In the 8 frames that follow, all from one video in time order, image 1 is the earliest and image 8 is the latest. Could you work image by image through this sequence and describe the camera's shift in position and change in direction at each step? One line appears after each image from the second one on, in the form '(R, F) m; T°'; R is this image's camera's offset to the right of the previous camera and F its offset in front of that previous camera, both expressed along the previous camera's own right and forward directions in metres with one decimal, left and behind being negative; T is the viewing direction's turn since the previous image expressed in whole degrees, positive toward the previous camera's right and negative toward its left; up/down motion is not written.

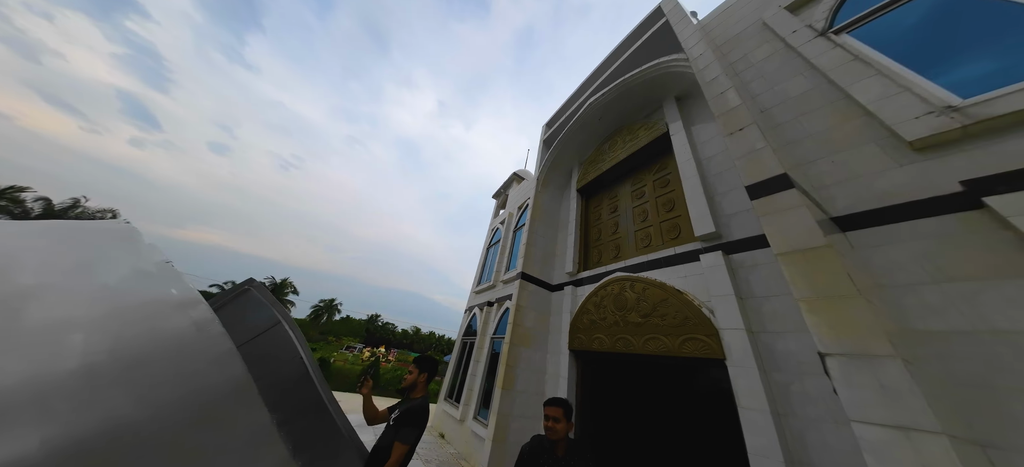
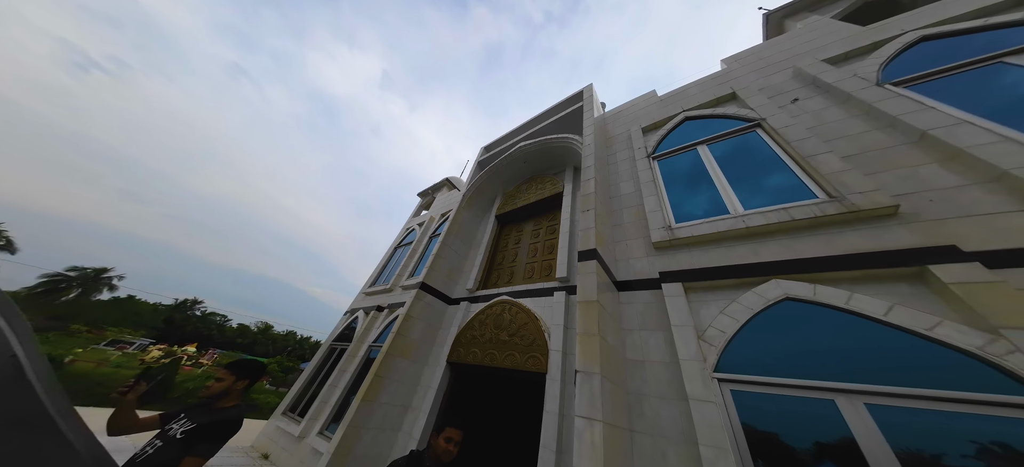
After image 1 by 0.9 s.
(+0.8, -0.7) m; +17°
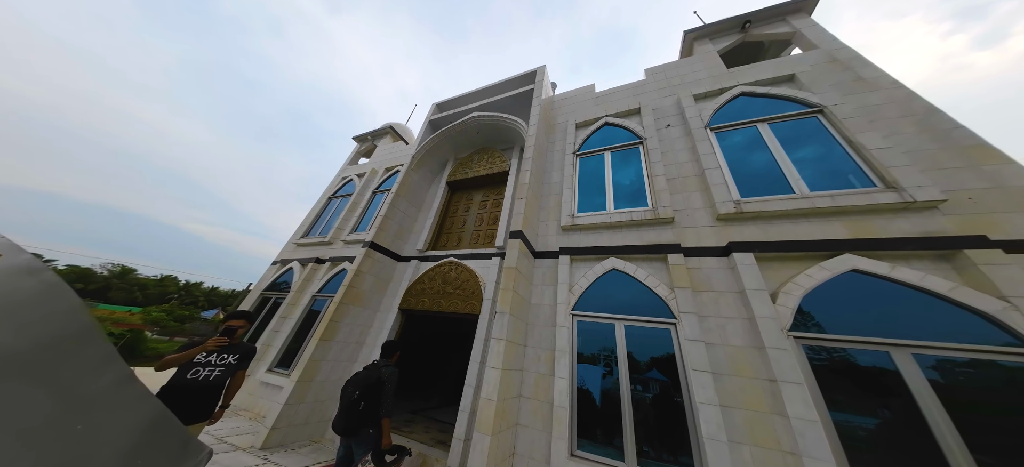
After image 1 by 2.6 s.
(+0.2, -1.2) m; +11°
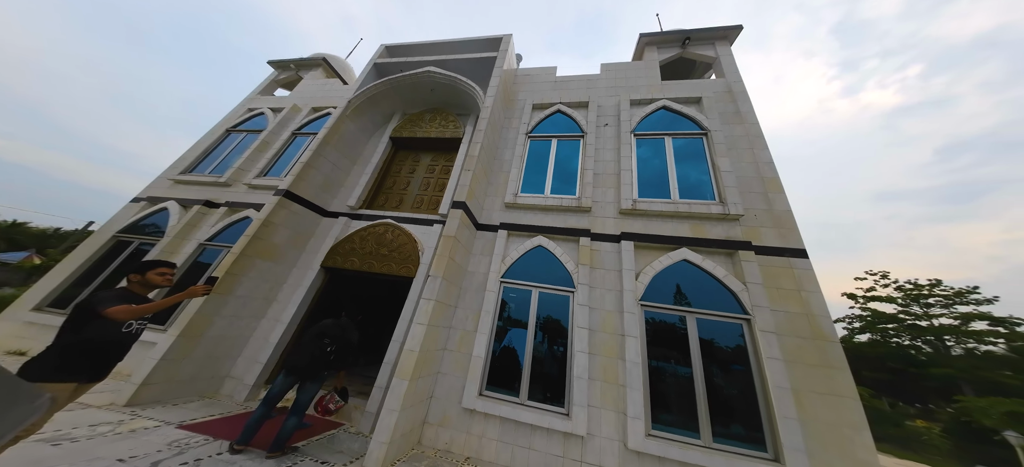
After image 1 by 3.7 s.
(+0.1, -0.4) m; +13°
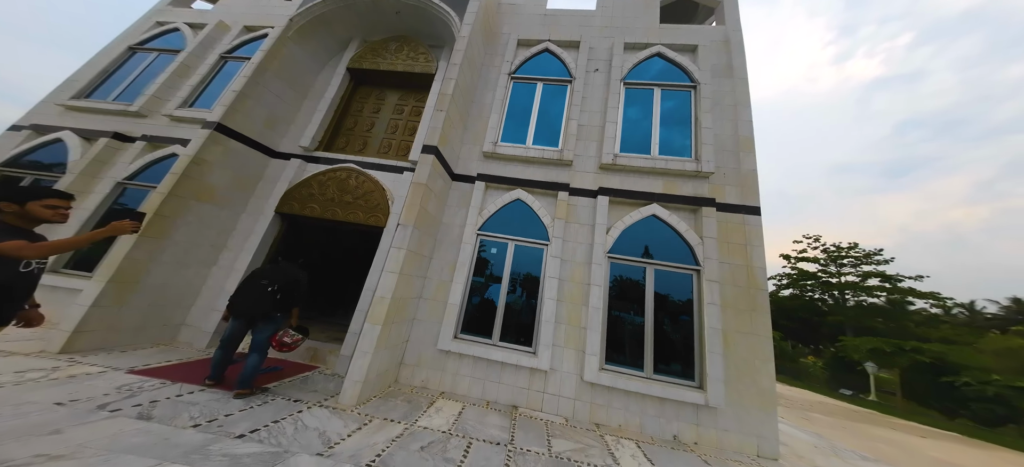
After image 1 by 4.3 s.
(0.0, +0.1) m; +6°
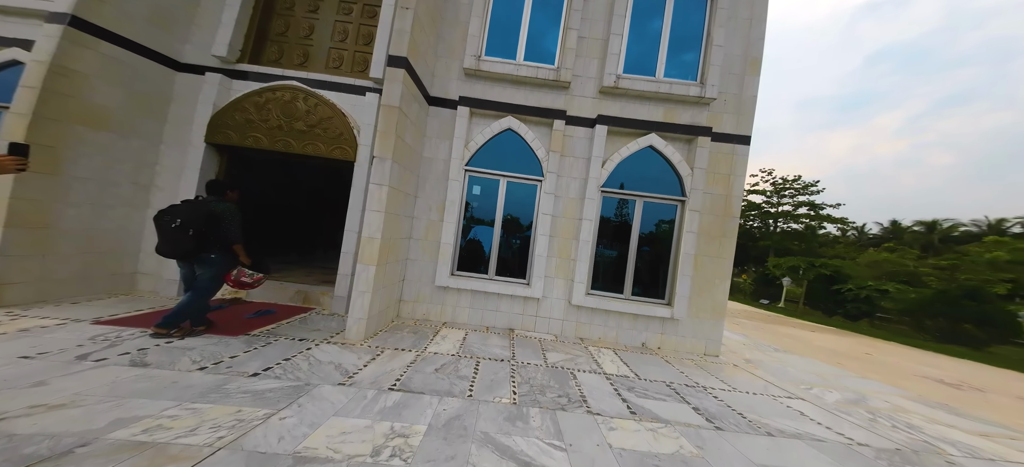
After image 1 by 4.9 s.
(-0.3, +0.1) m; +6°
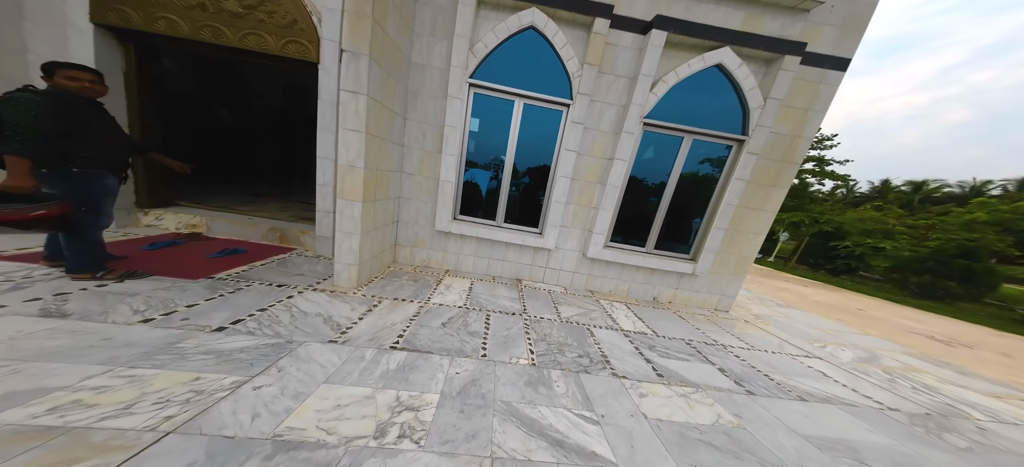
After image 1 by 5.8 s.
(-0.3, +0.6) m; +2°
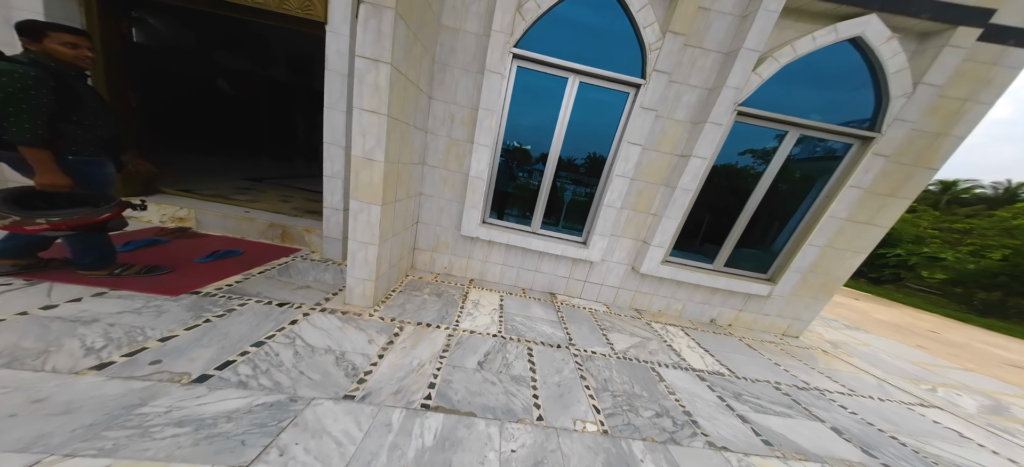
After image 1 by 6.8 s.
(-0.5, +0.6) m; -1°
